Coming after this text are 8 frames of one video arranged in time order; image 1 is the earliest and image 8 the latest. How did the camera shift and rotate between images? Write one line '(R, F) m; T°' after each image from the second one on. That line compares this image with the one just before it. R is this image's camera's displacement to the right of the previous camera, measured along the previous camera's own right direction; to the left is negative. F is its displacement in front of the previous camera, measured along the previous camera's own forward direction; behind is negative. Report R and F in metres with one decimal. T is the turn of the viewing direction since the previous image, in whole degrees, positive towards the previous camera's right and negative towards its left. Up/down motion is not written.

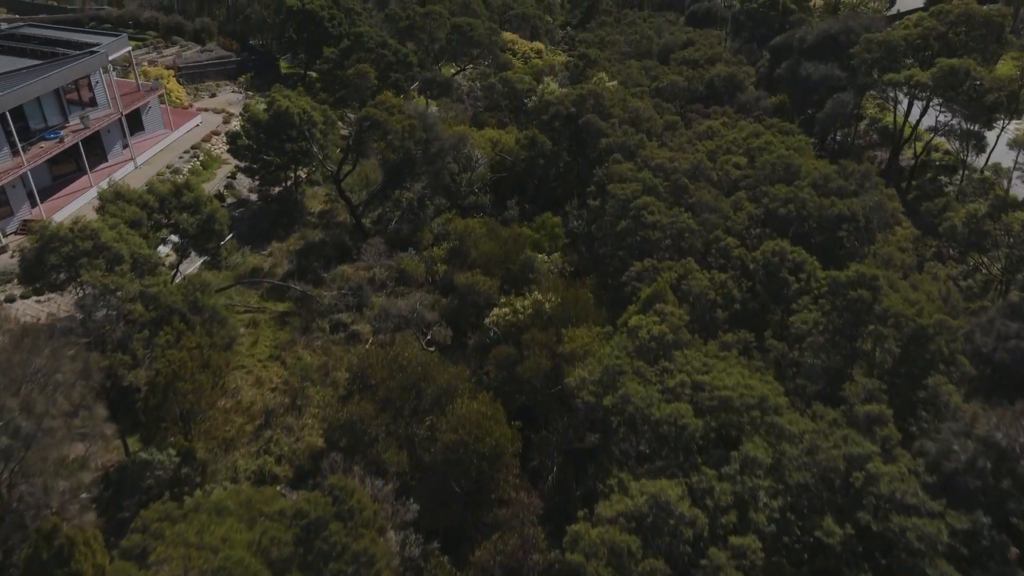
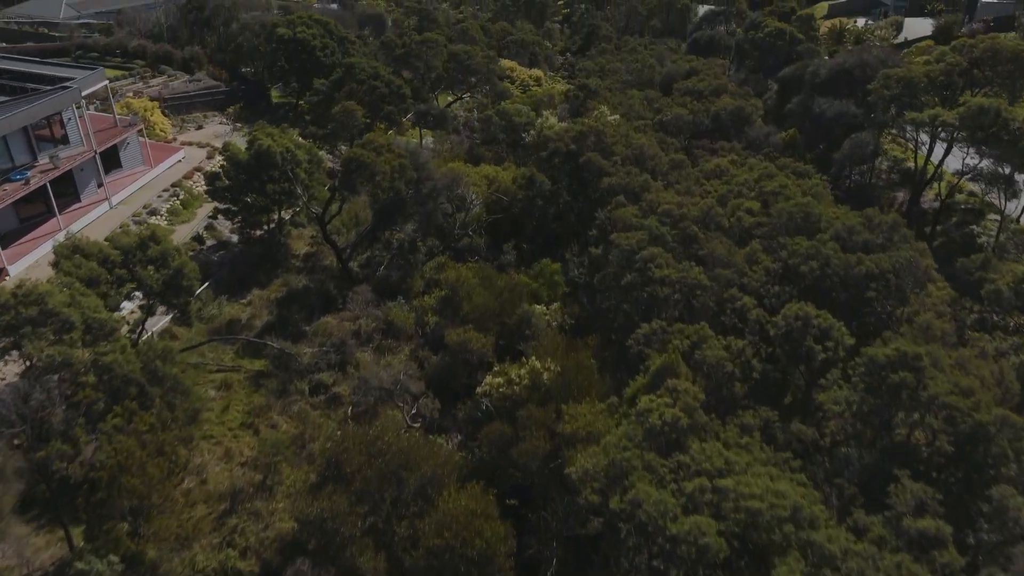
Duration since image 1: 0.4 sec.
(+0.1, +1.3) m; 0°
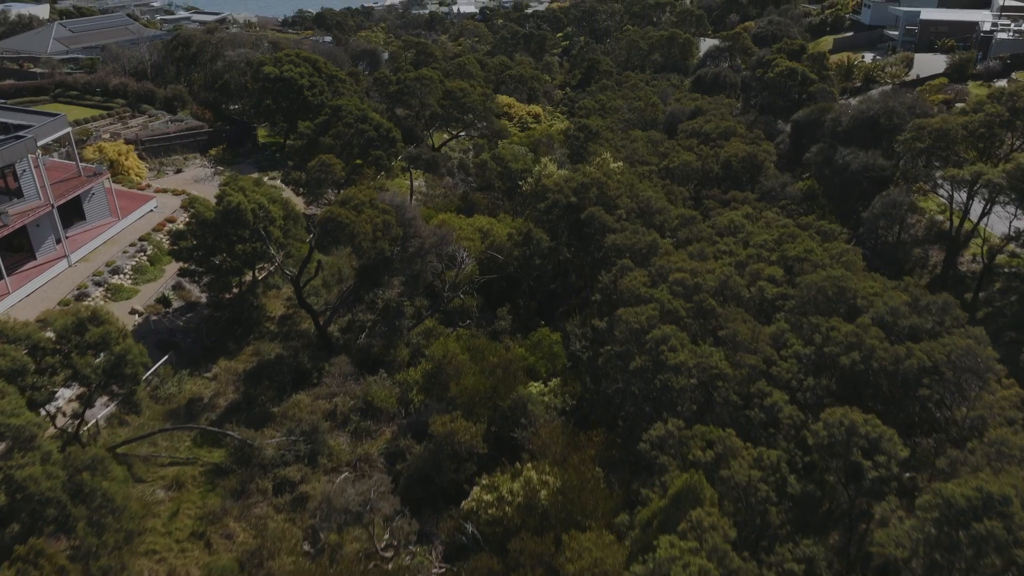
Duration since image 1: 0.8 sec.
(+0.1, +1.8) m; 0°
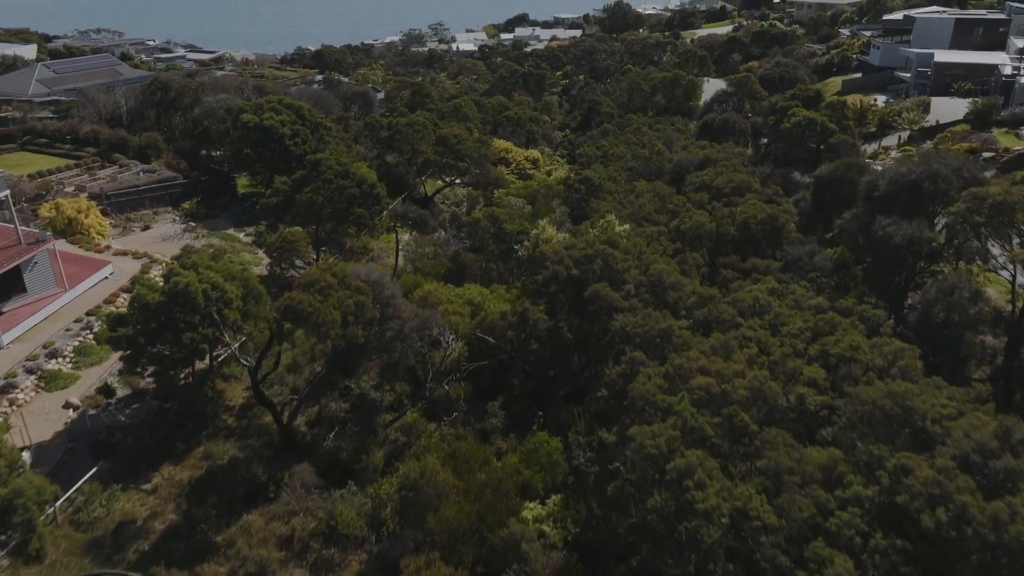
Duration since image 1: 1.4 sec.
(+0.1, +2.4) m; 0°
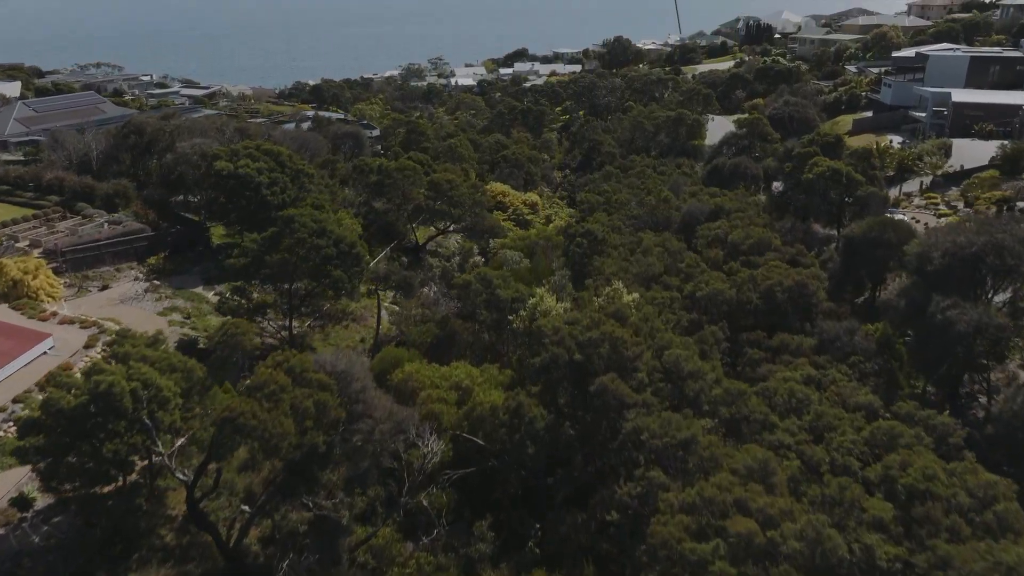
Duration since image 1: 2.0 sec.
(+0.1, +2.5) m; 0°
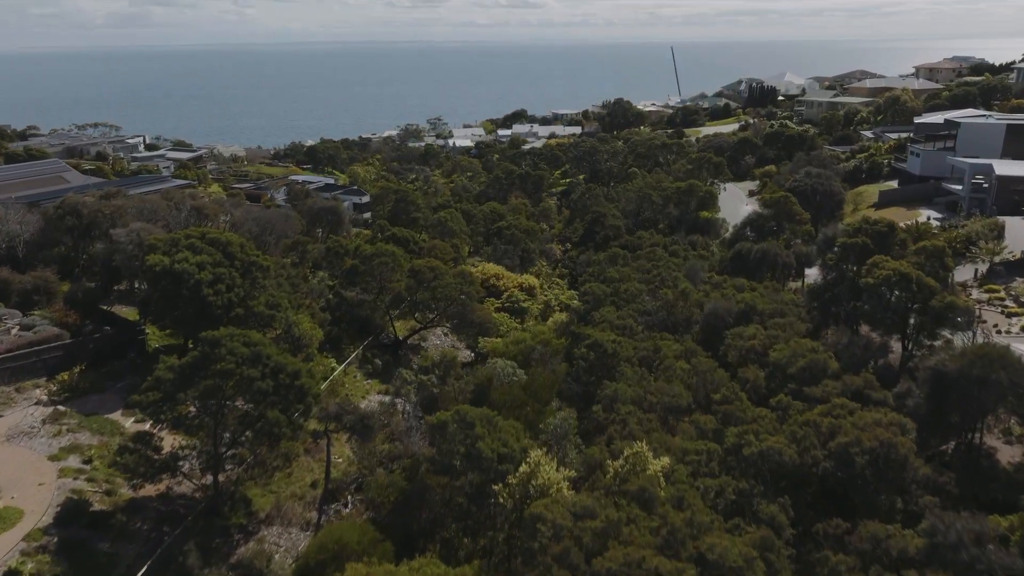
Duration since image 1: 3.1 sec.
(+0.3, +4.7) m; 0°
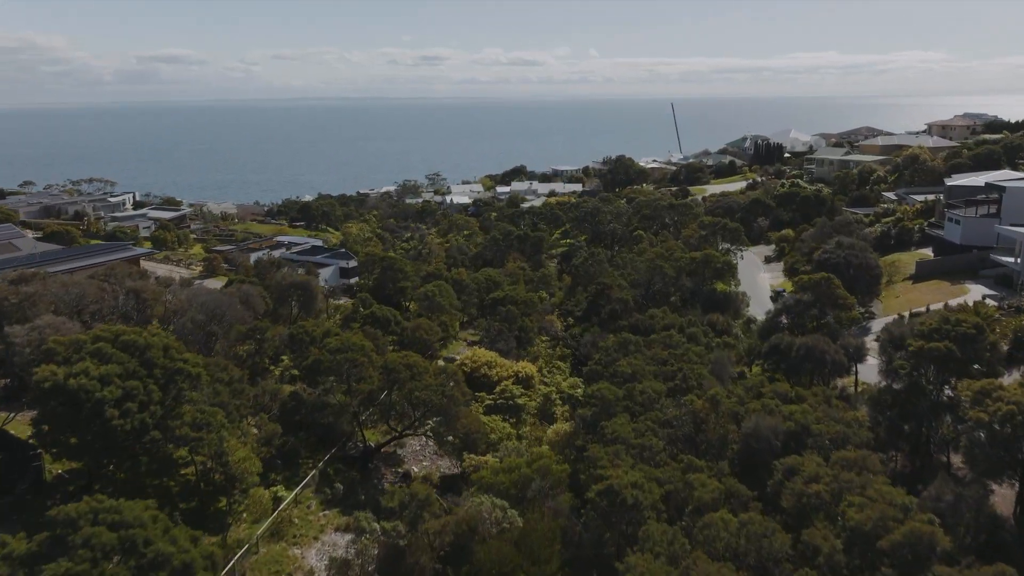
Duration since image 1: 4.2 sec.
(+0.2, +4.9) m; 0°
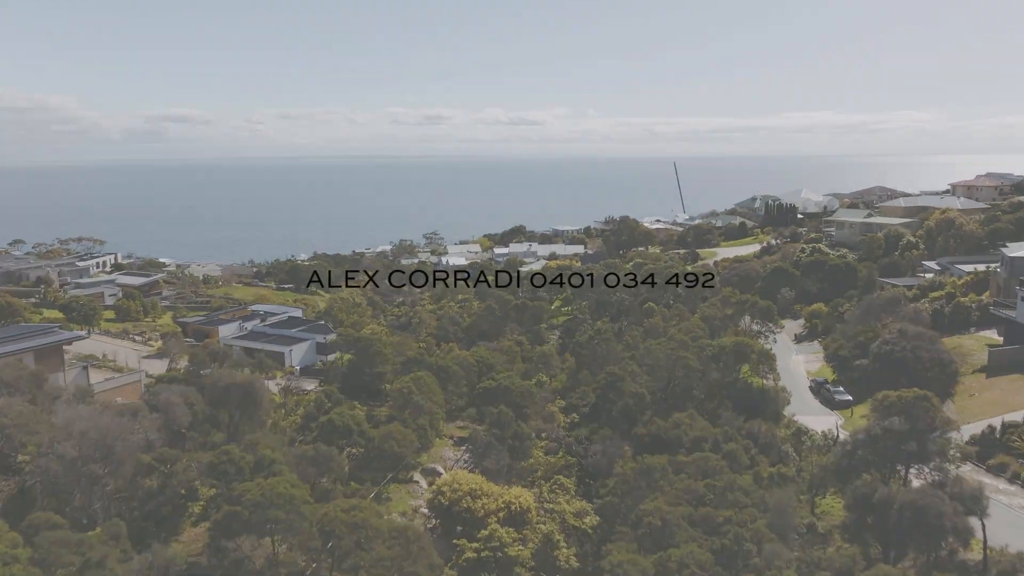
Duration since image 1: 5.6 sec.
(+0.3, +6.7) m; 0°
